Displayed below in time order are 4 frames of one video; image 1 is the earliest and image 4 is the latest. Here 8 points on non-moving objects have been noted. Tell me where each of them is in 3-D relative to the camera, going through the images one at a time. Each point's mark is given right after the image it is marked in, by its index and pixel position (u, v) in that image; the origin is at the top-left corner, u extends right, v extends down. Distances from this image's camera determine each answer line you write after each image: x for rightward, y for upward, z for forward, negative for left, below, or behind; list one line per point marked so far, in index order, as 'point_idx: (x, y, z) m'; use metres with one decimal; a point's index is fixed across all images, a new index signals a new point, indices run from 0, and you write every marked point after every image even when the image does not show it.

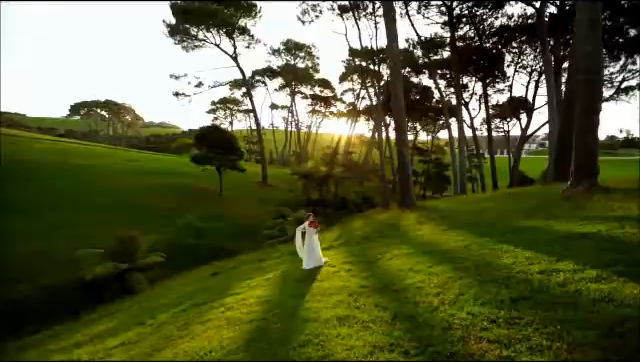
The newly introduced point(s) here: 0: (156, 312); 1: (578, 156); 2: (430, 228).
0: (-2.9, -2.4, +9.4) m
1: (+8.5, +0.8, +17.4) m
2: (+3.6, -1.4, +16.5) m
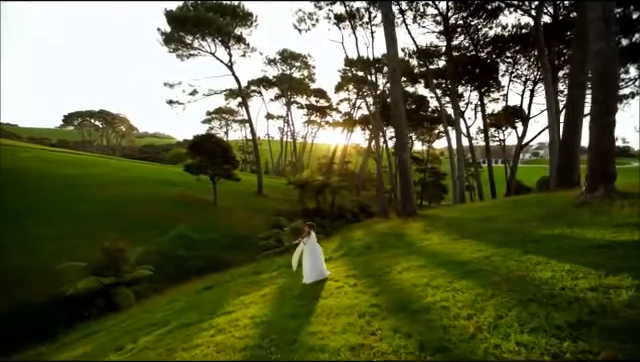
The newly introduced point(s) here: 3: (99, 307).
0: (-2.9, -2.5, +8.5) m
1: (+8.4, +0.6, +16.6) m
2: (+3.5, -1.6, +15.6) m
3: (-5.4, -3.1, +13.3) m
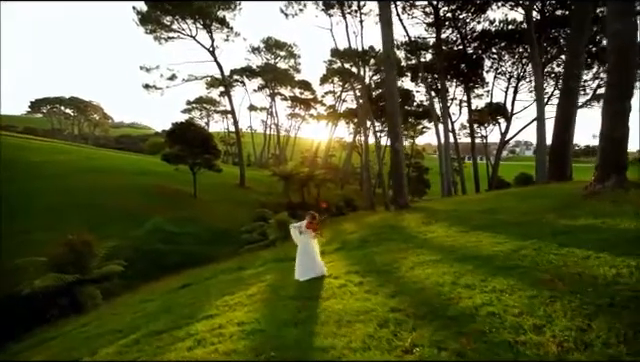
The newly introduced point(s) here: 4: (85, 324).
0: (-2.9, -2.2, +7.2) m
1: (+8.1, +0.9, +15.7) m
2: (+3.2, -1.3, +14.5) m
3: (-5.6, -2.7, +11.9) m
4: (-3.9, -2.4, +9.0) m
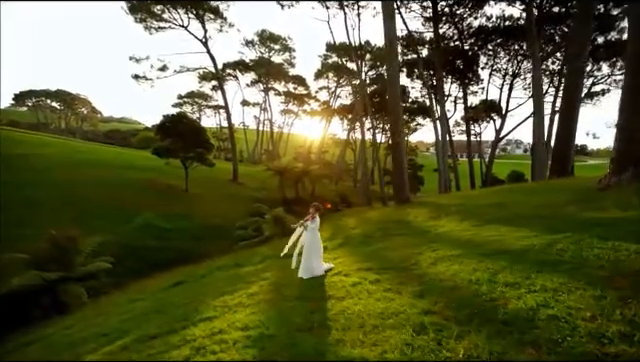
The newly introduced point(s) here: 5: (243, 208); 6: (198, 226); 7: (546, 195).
0: (-2.8, -2.0, +6.5) m
1: (+8.1, +1.0, +15.1) m
2: (+3.2, -1.1, +13.9) m
3: (-5.6, -2.5, +11.1) m
4: (-3.8, -2.2, +8.3) m
5: (-2.8, -1.0, +19.8) m
6: (-4.0, -1.4, +17.7) m
7: (+6.7, -0.5, +16.8) m
